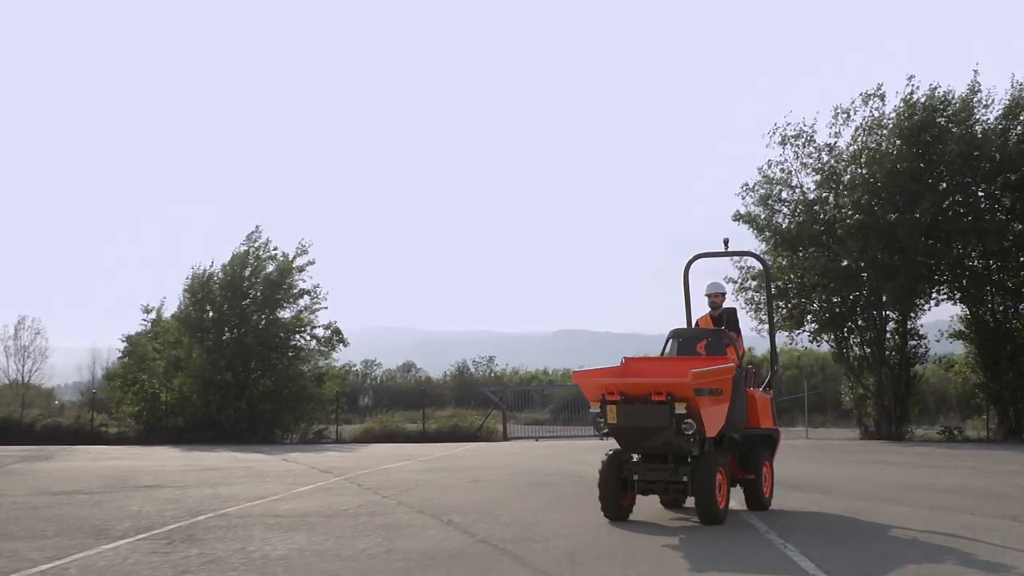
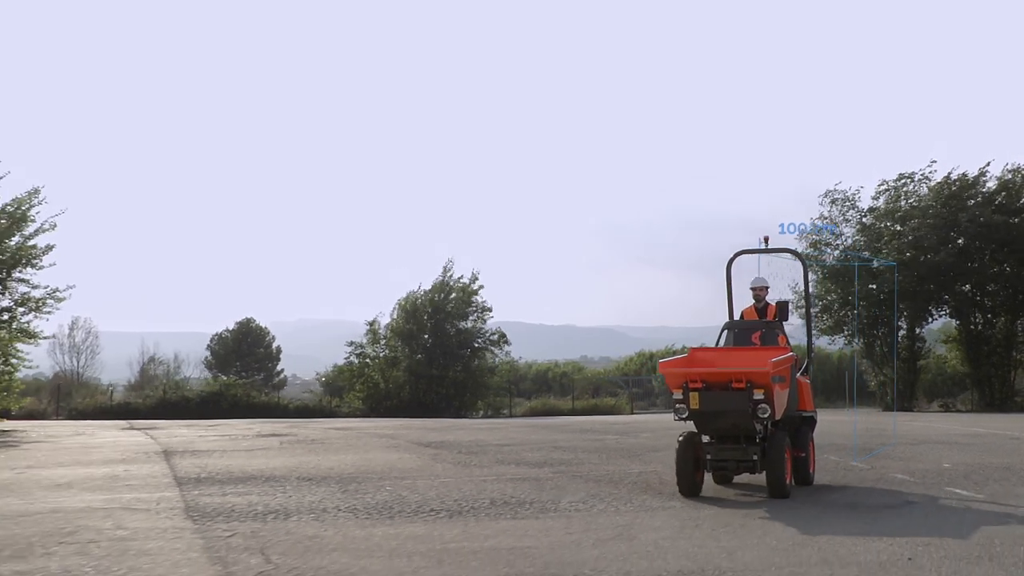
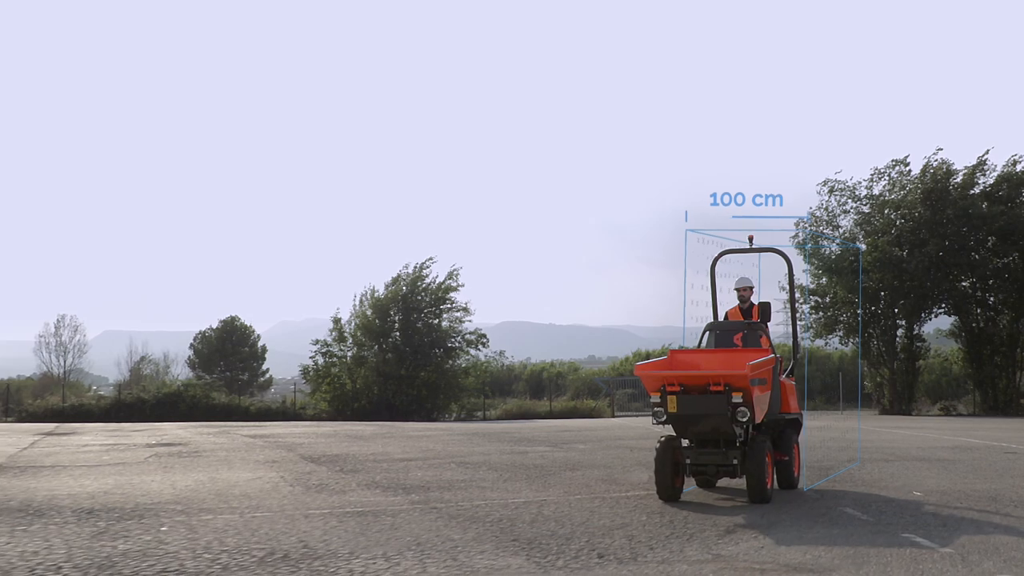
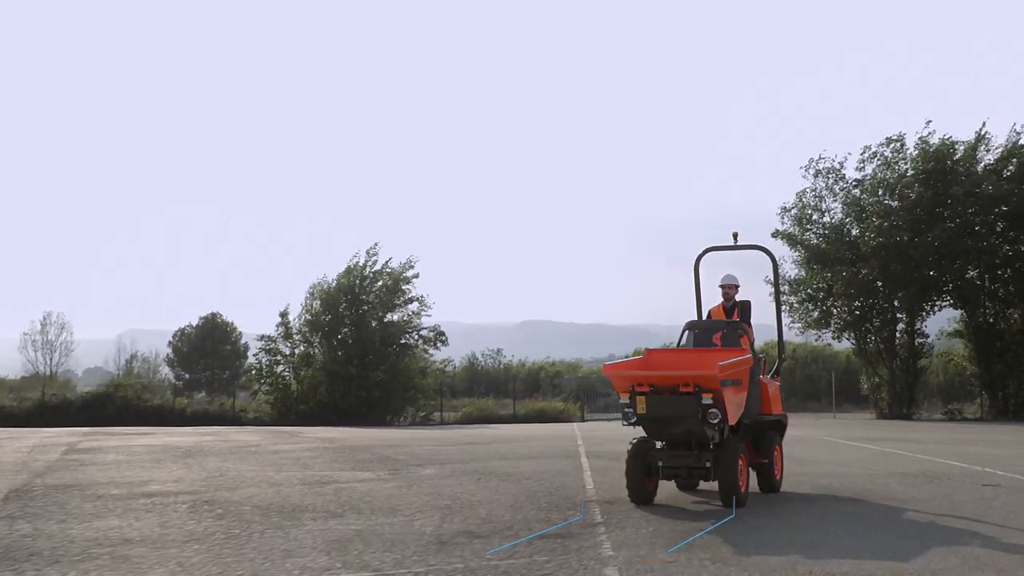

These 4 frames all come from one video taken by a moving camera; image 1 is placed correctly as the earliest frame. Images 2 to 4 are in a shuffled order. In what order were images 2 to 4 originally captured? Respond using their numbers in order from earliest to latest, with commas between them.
4, 3, 2
